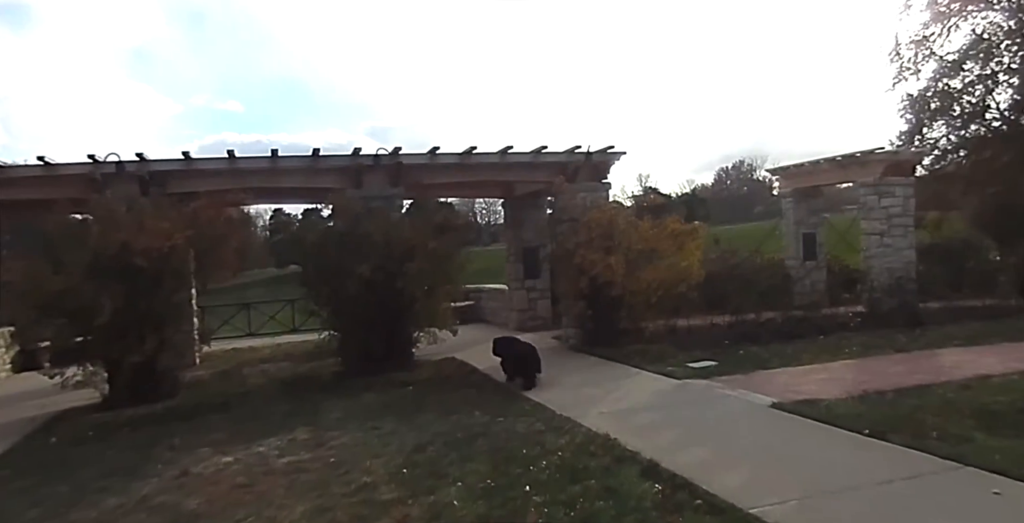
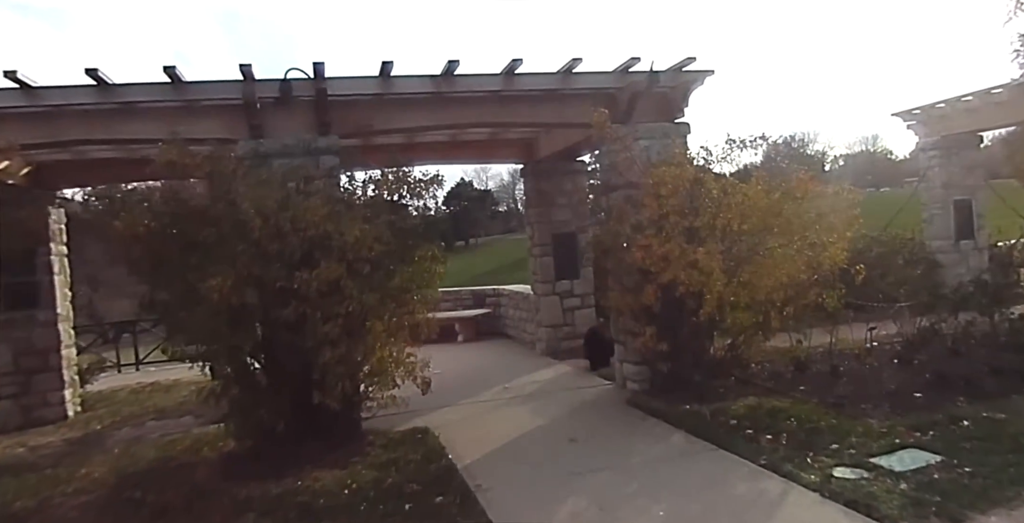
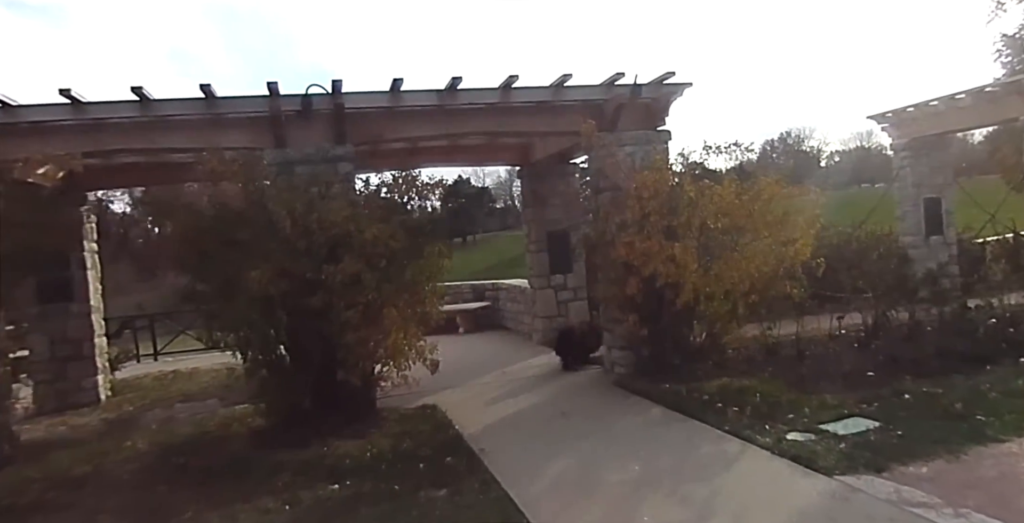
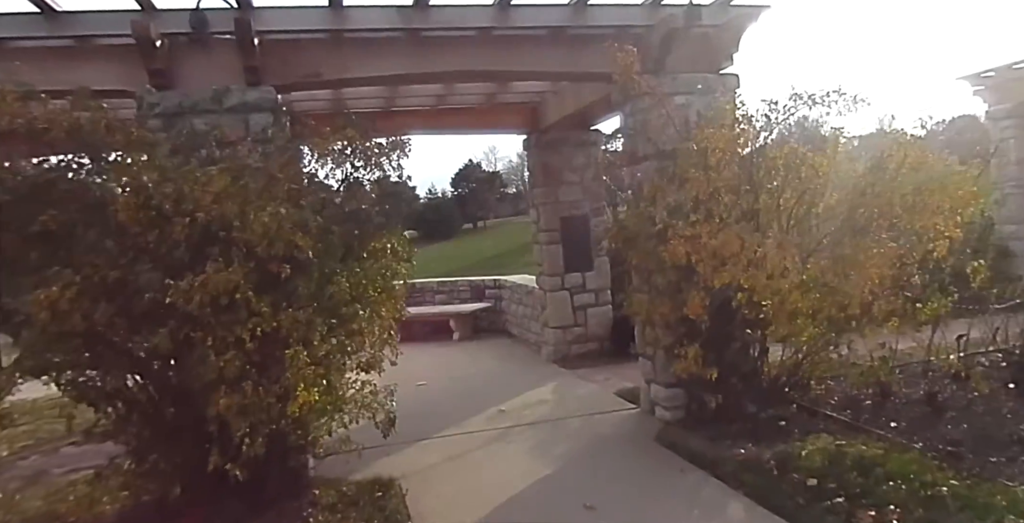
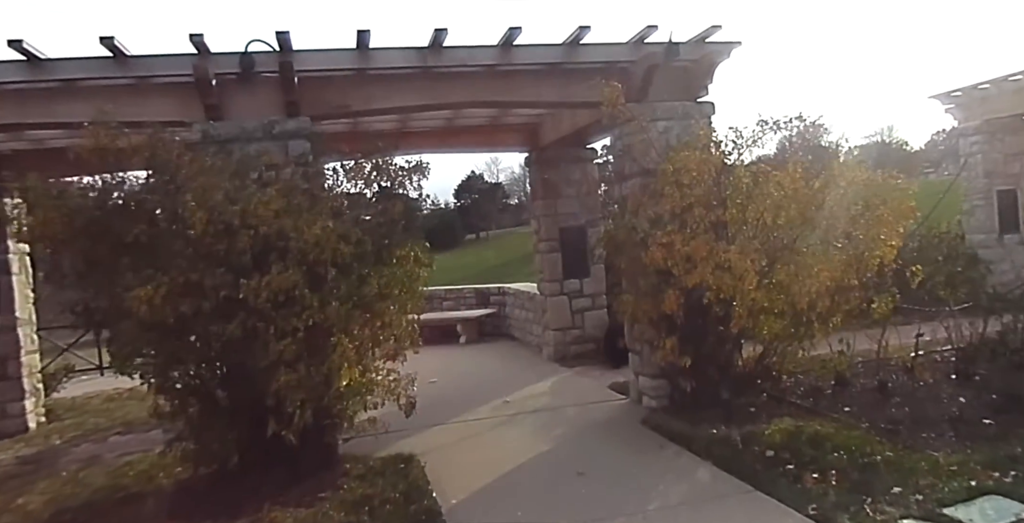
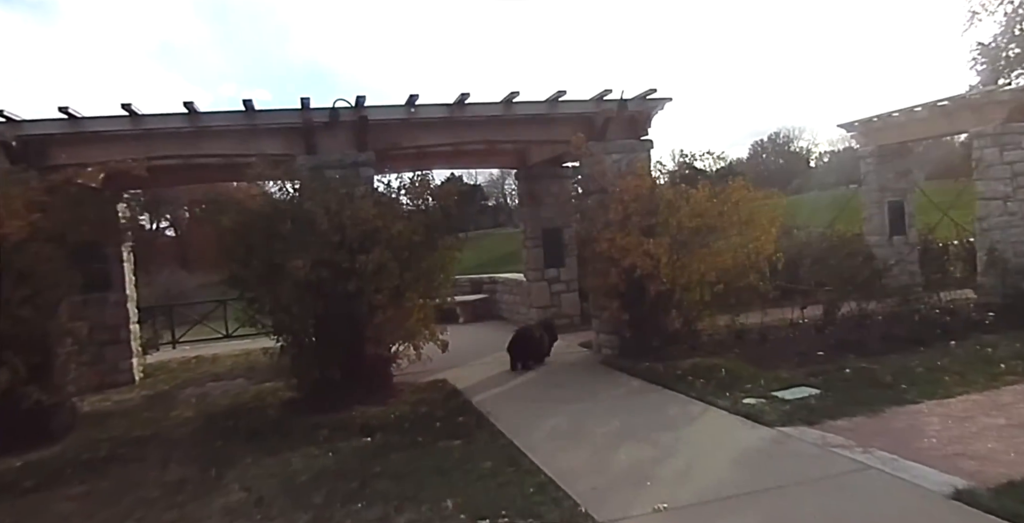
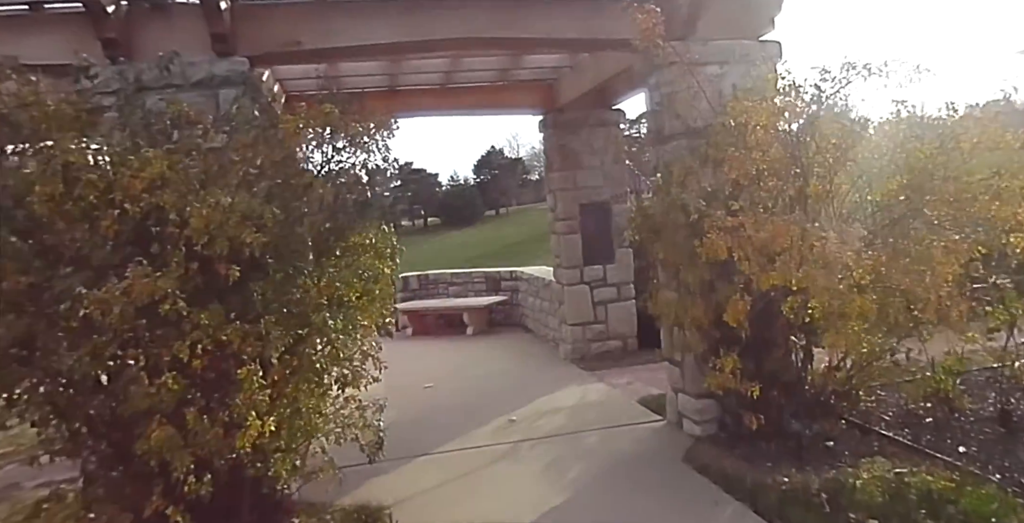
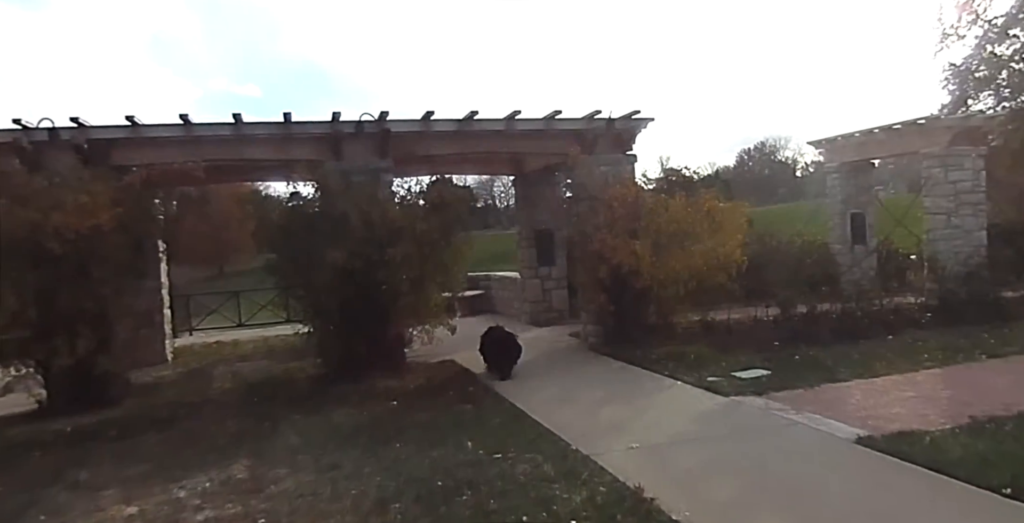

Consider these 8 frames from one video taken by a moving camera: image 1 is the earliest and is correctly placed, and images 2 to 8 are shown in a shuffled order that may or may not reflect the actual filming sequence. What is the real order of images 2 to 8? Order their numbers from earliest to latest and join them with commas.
8, 6, 3, 2, 5, 4, 7
